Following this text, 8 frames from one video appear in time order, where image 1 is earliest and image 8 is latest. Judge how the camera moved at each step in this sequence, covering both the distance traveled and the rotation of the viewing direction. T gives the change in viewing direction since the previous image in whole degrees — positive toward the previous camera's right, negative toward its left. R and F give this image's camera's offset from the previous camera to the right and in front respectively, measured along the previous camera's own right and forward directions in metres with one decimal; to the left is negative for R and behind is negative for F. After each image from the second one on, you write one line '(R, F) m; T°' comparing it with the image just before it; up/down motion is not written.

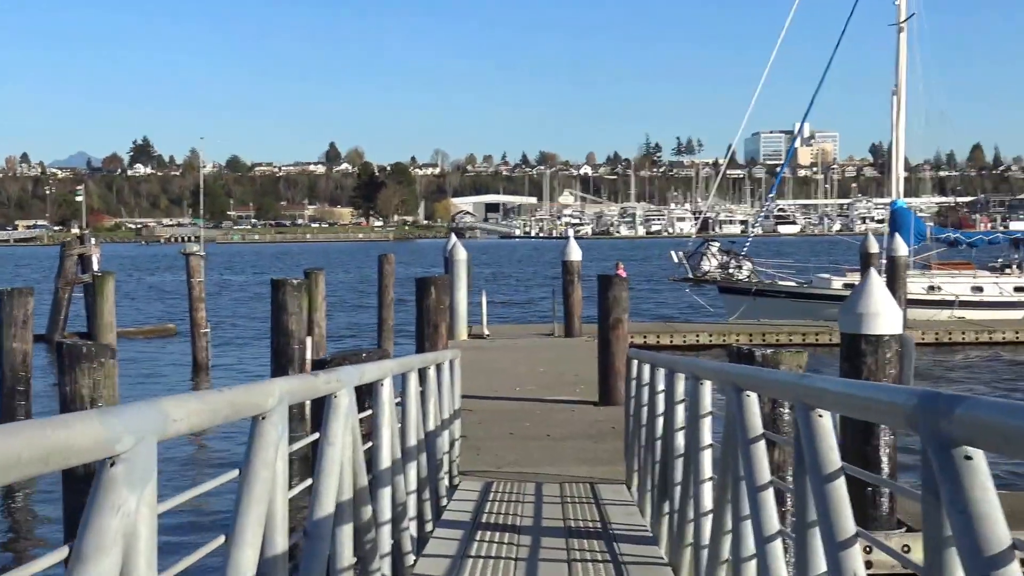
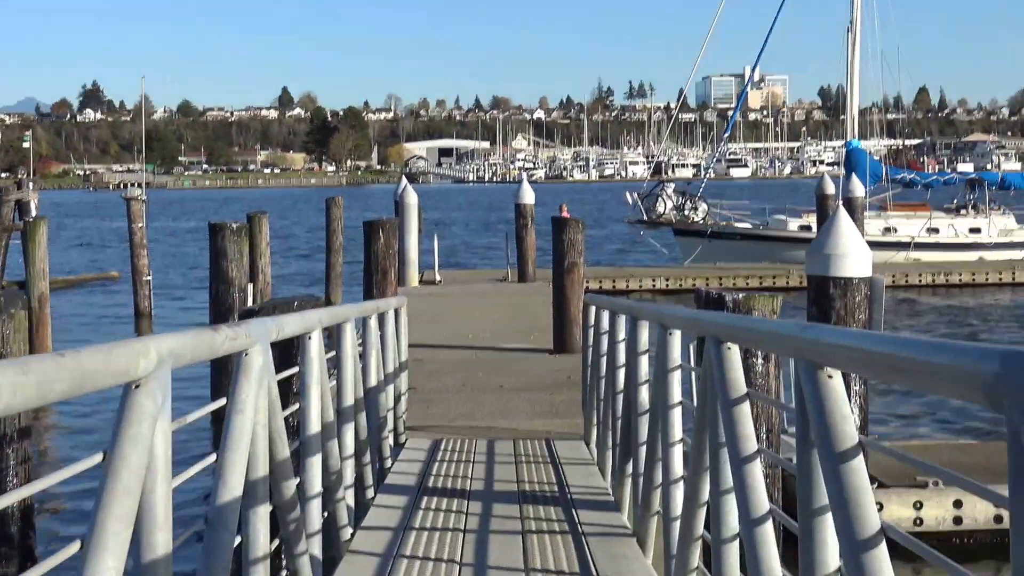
(0.0, +0.5) m; +2°
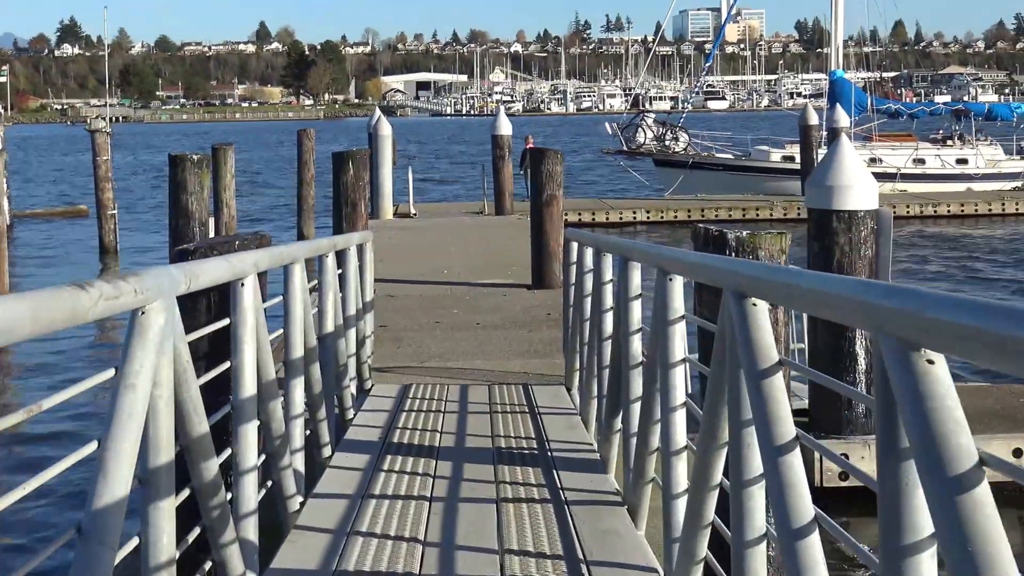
(0.0, +0.6) m; +1°
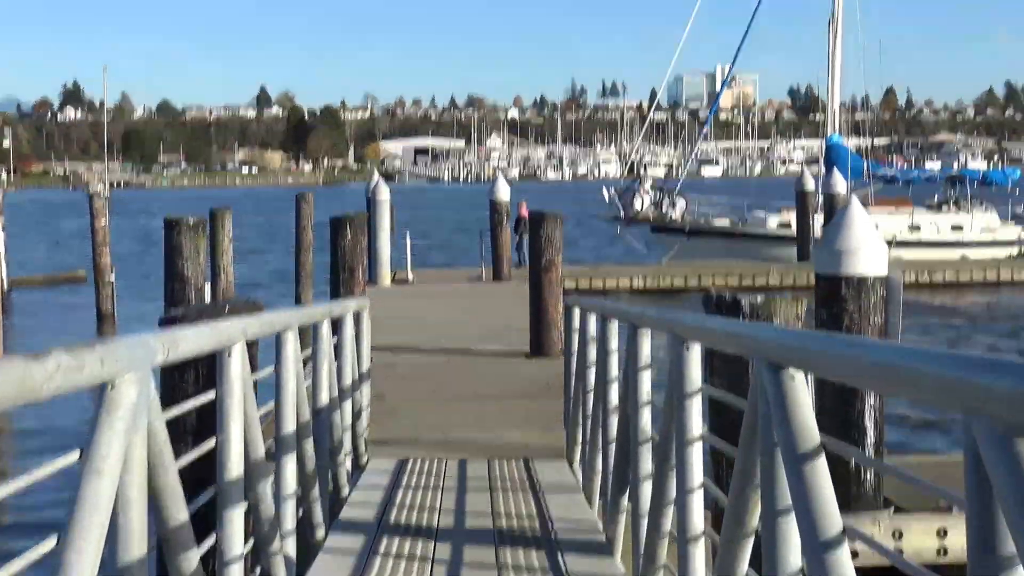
(0.0, +0.2) m; 0°
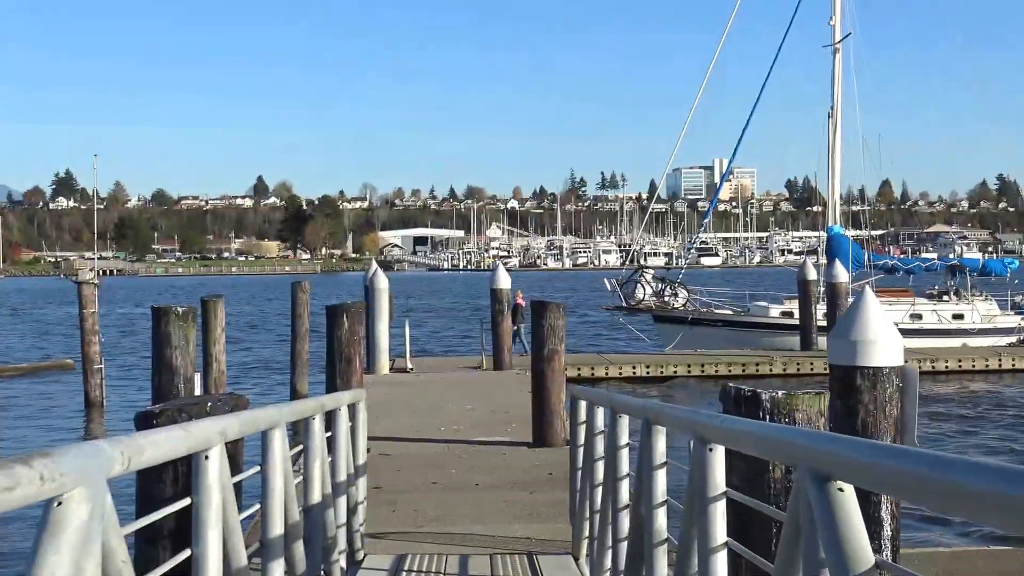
(0.0, +0.2) m; 0°
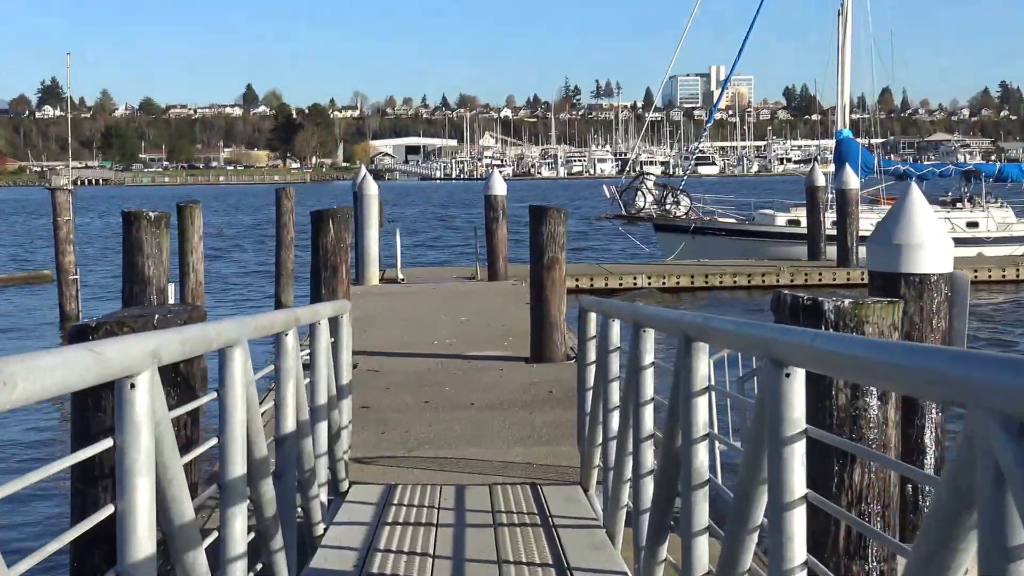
(0.0, +0.6) m; 0°
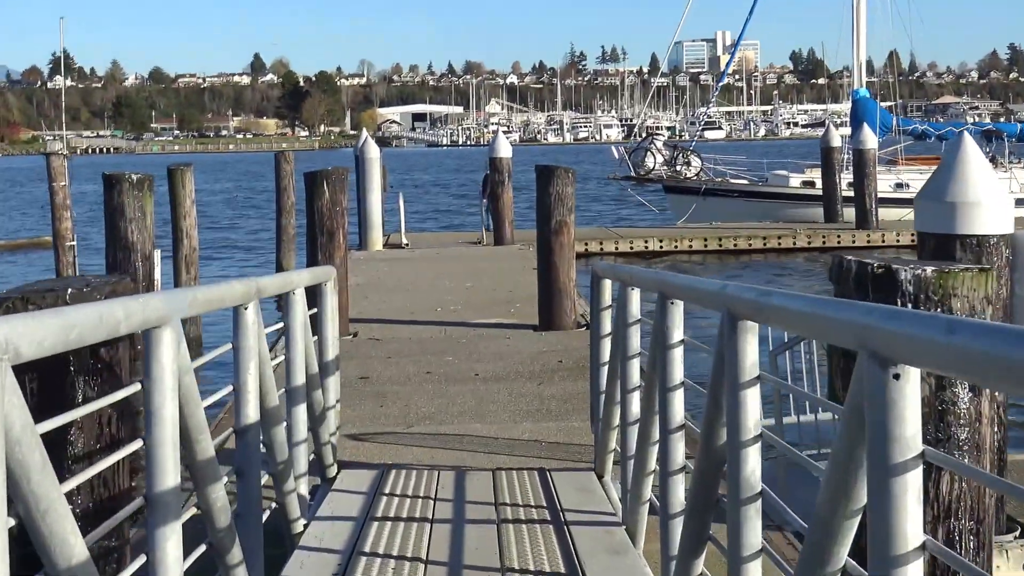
(0.0, +0.6) m; 0°
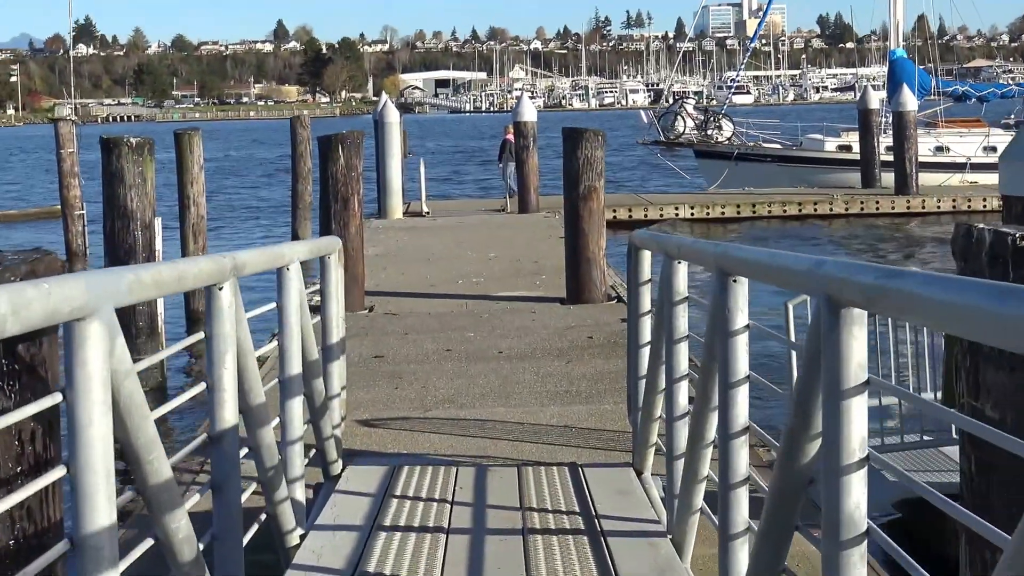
(0.0, +0.5) m; -1°
